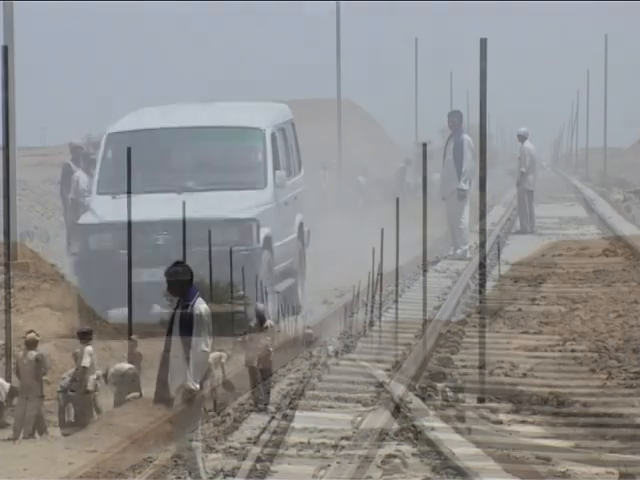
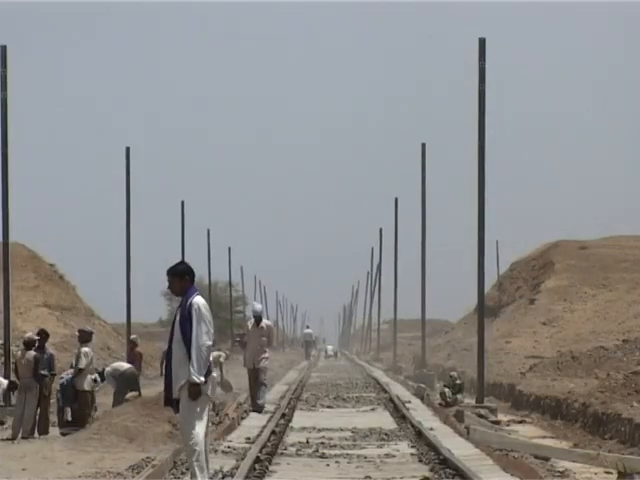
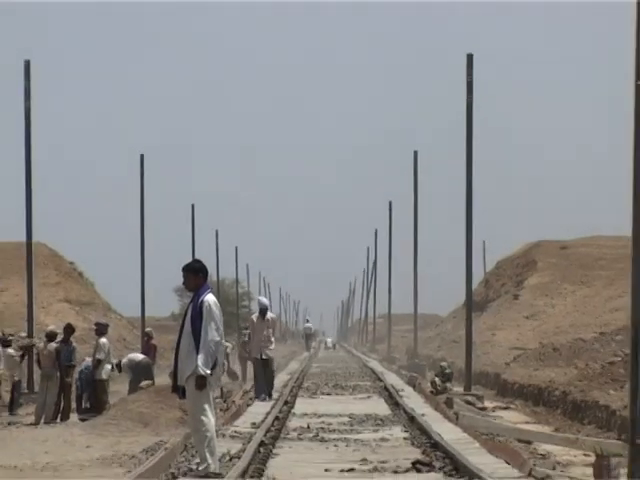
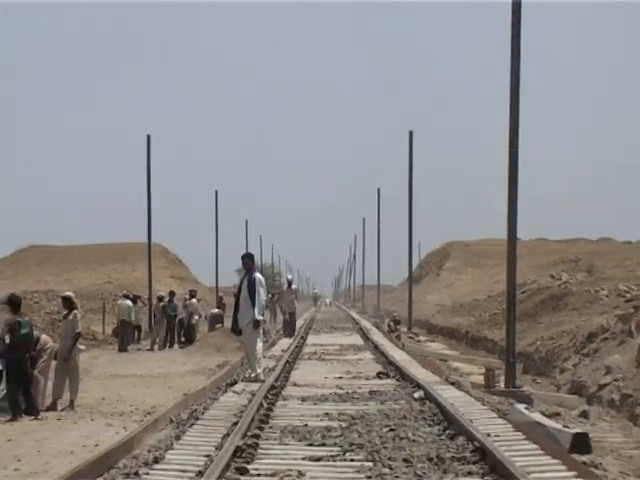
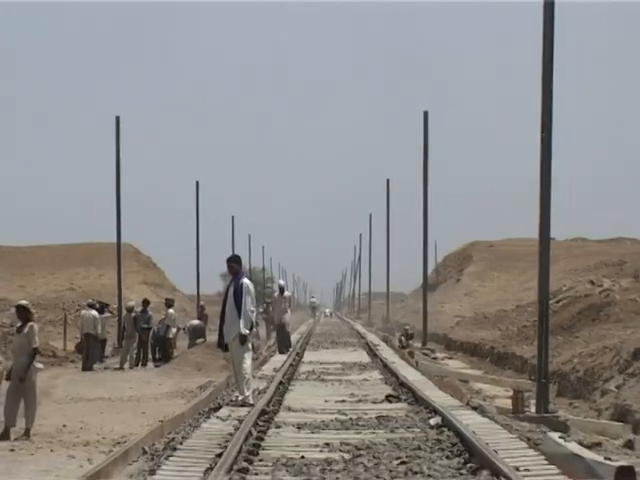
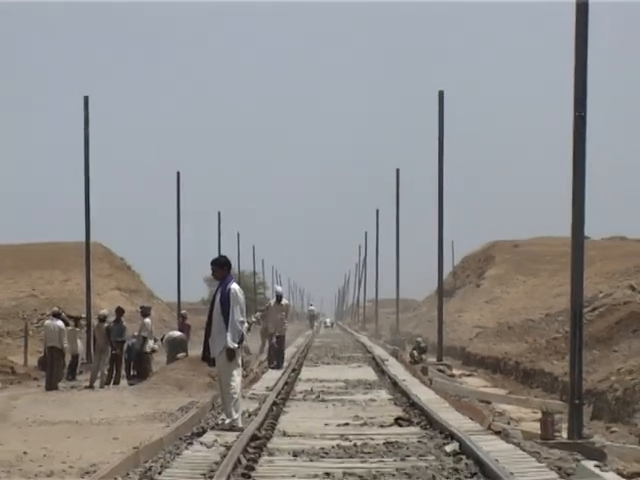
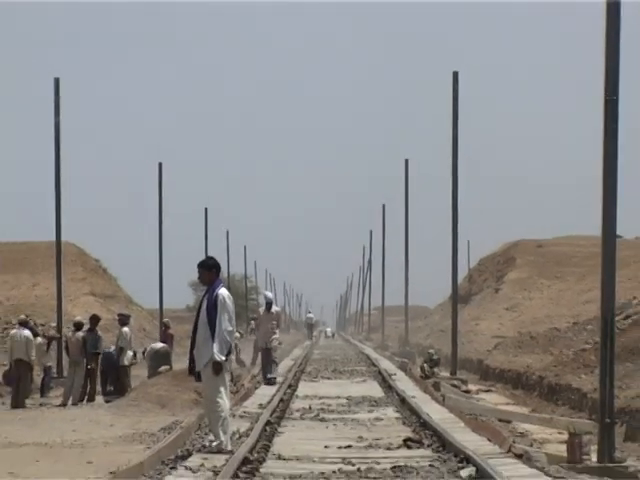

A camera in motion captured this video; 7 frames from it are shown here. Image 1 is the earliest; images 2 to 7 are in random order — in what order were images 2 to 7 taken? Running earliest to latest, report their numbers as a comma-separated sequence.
2, 3, 7, 6, 5, 4
